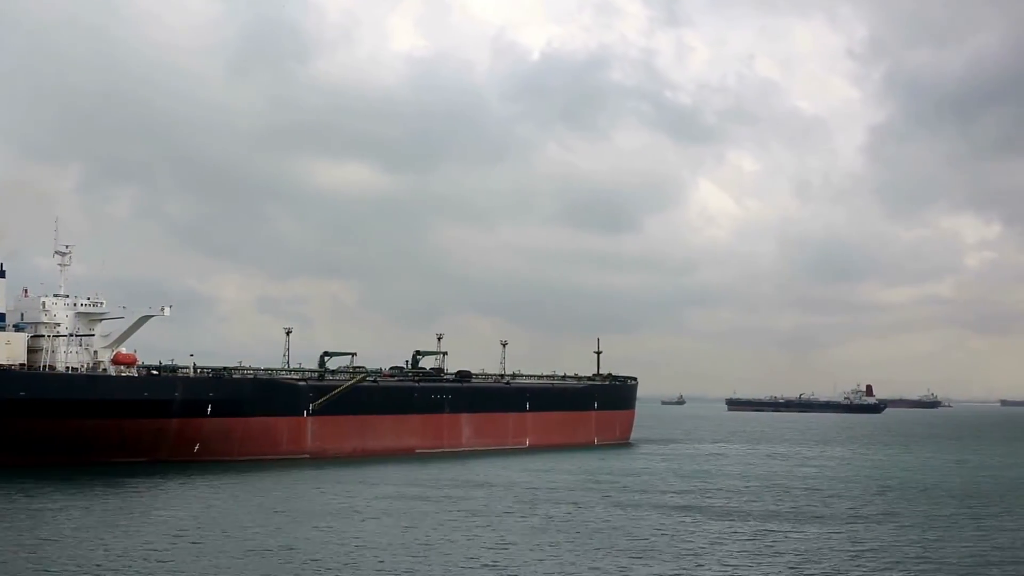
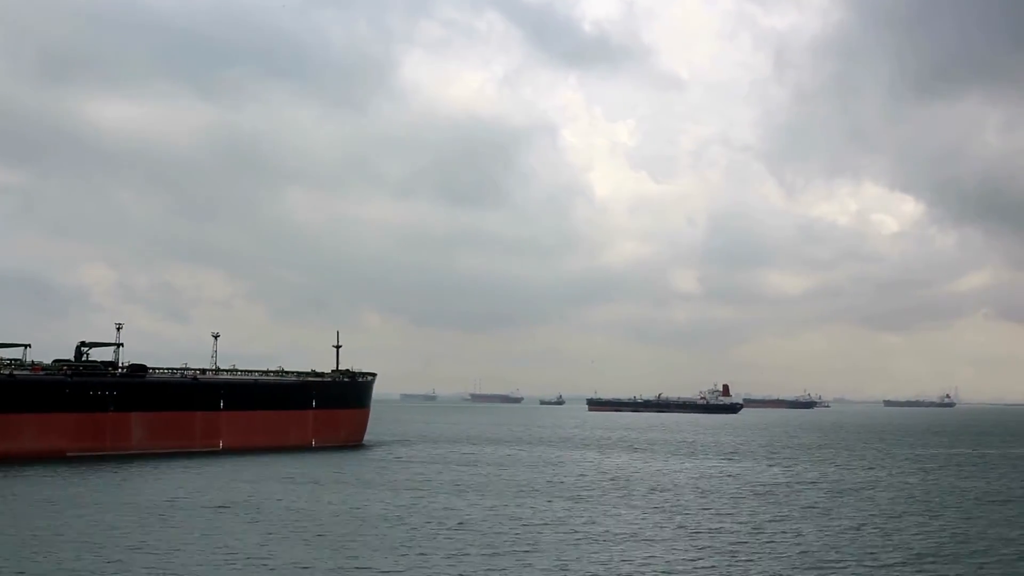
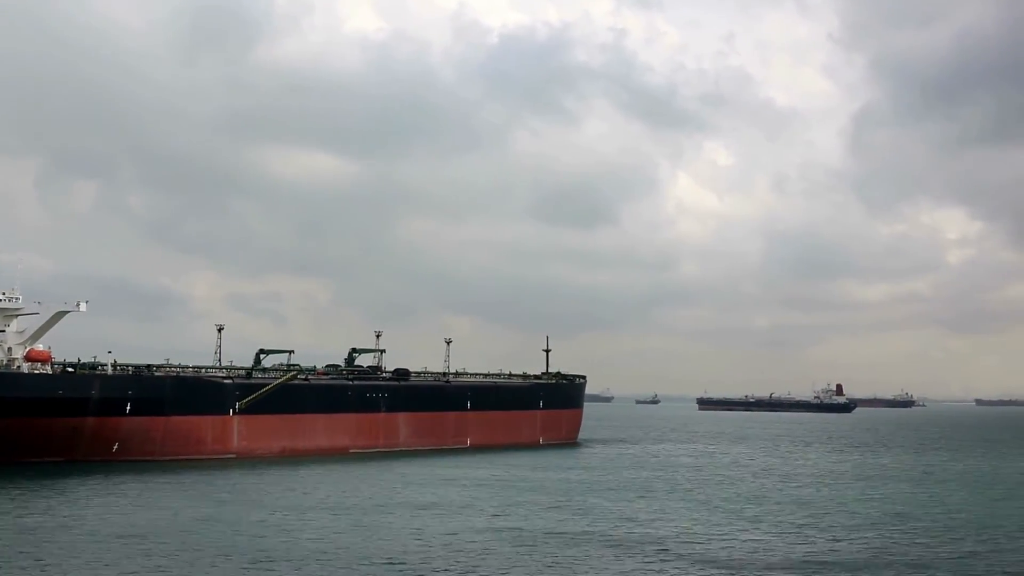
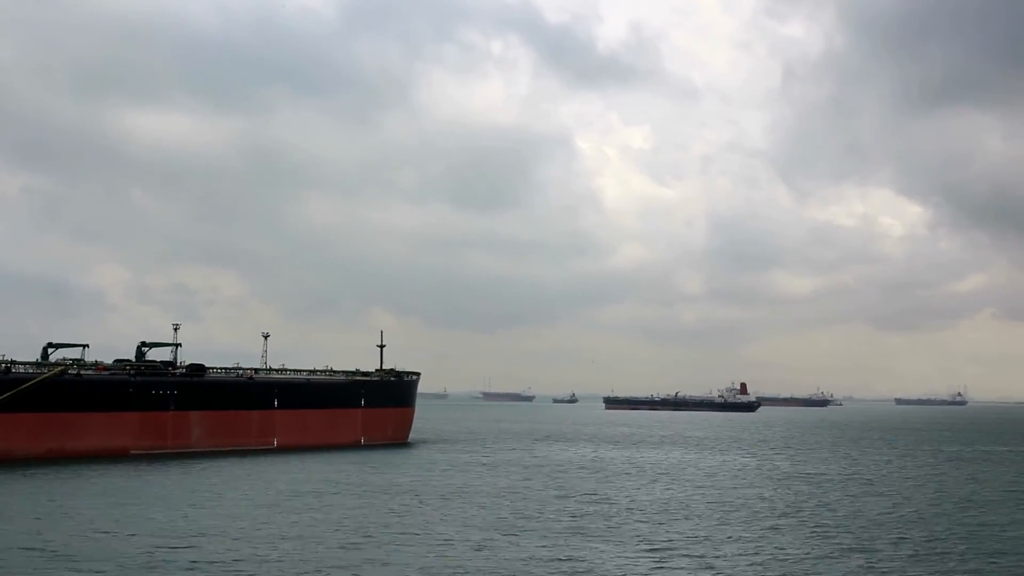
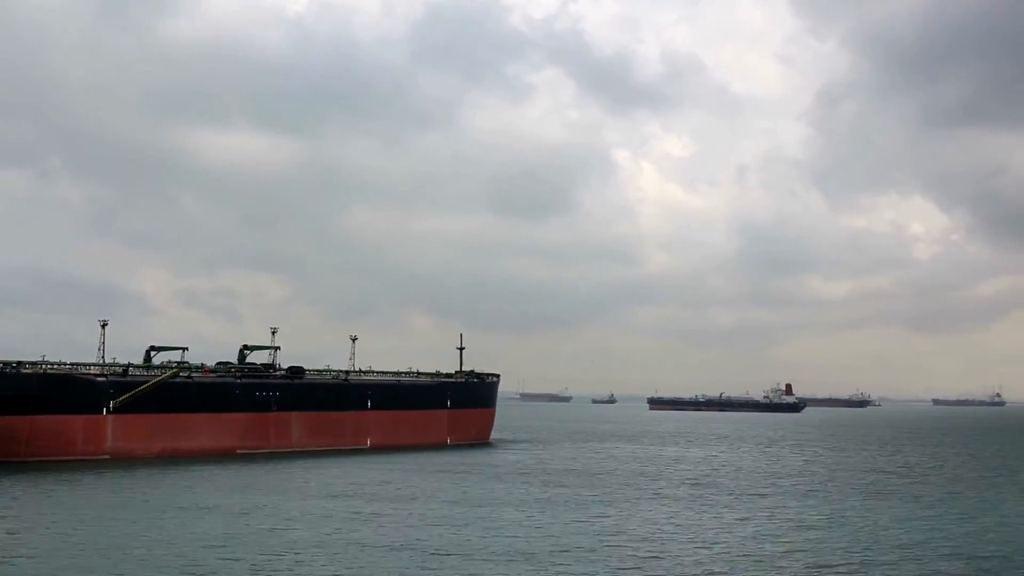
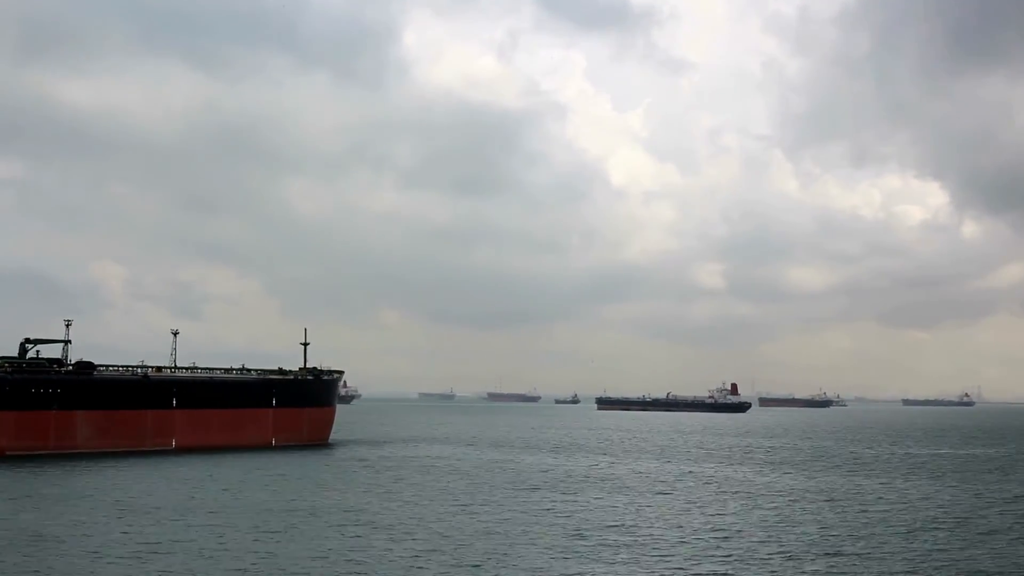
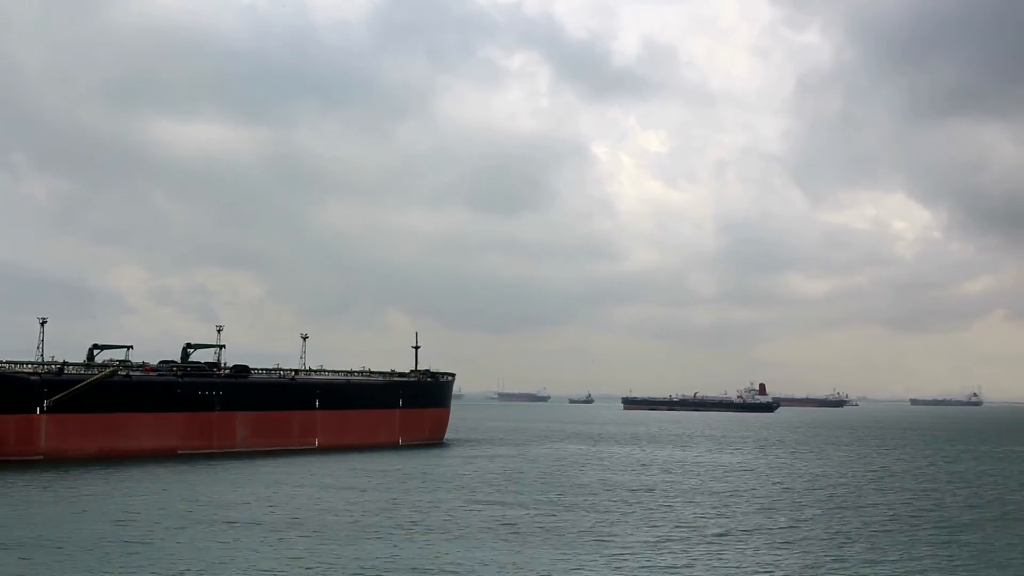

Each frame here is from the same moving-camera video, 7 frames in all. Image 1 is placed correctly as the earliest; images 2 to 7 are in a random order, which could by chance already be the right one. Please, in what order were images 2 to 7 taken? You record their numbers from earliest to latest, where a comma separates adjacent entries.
3, 5, 7, 4, 2, 6
